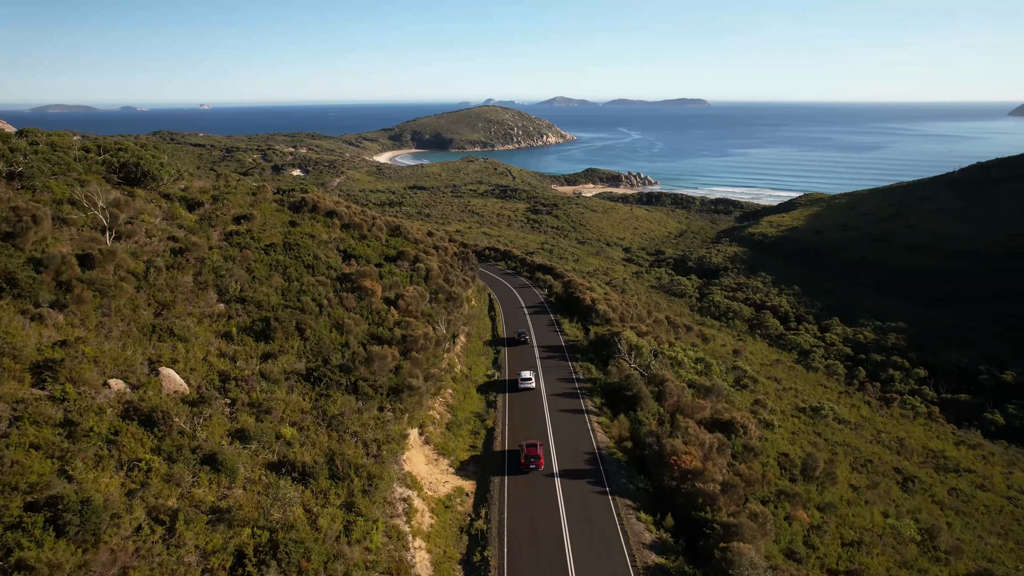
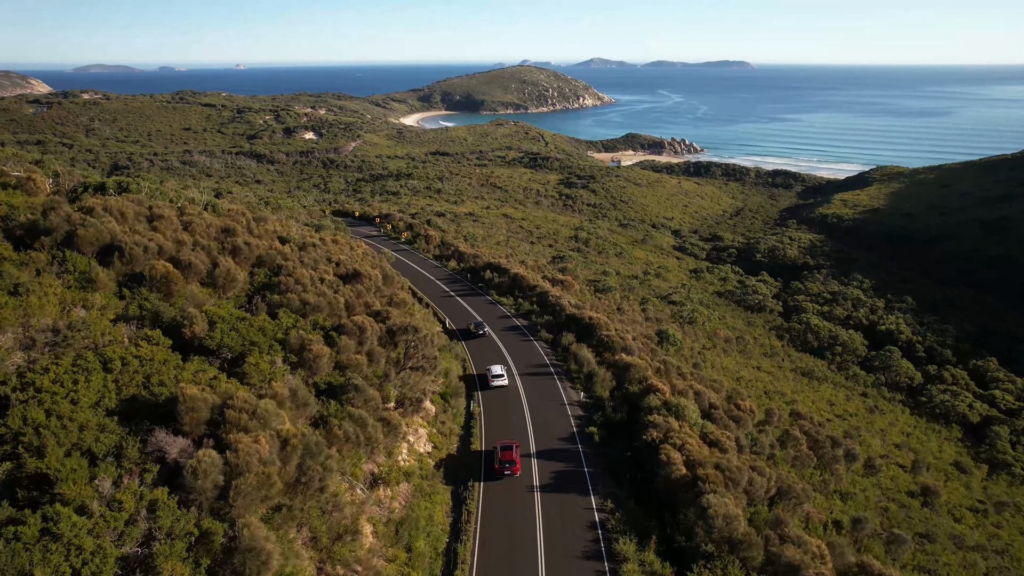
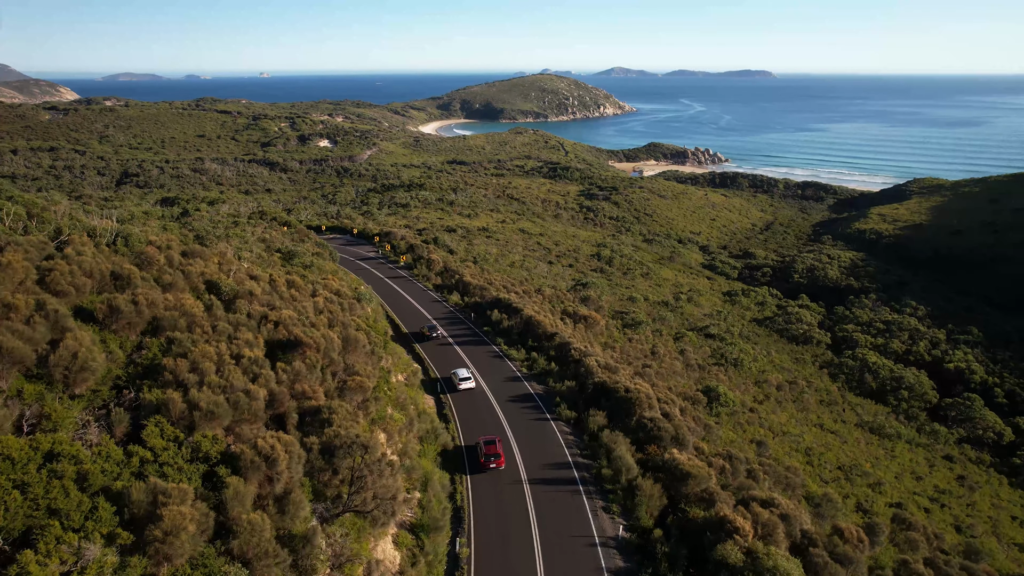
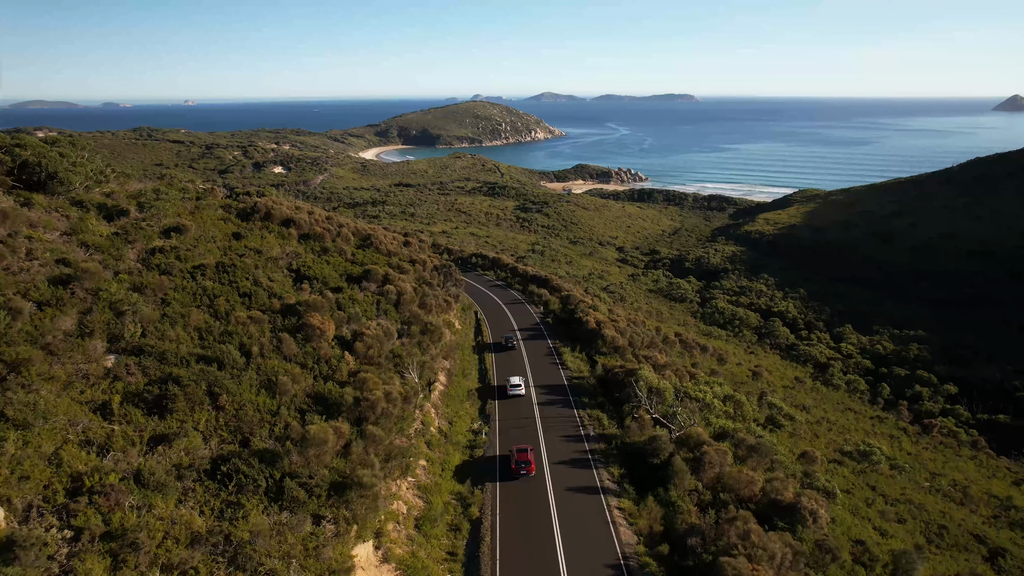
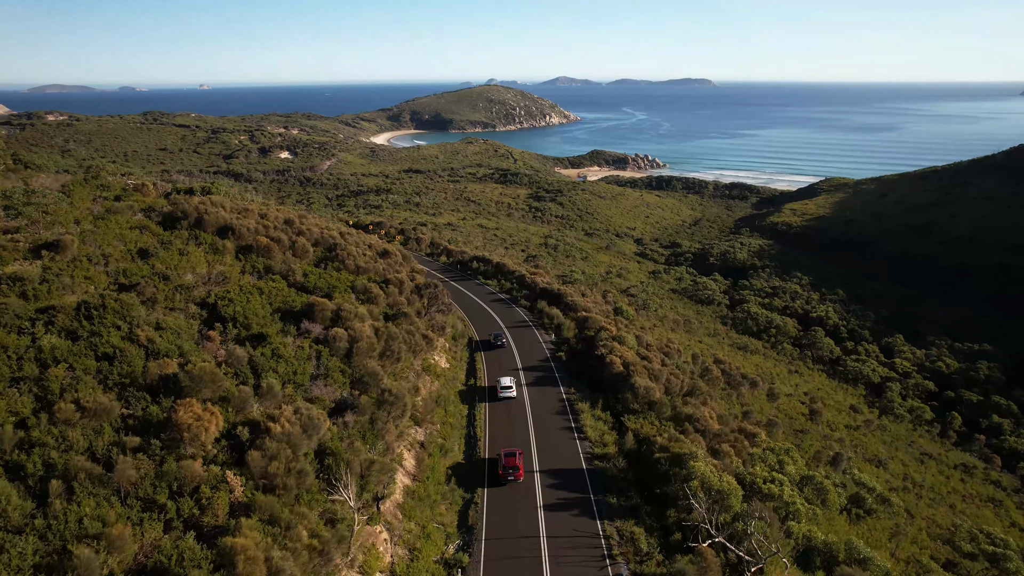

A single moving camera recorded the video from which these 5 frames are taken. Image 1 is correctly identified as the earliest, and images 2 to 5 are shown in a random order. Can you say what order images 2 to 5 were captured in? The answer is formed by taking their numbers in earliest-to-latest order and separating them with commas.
4, 5, 2, 3
